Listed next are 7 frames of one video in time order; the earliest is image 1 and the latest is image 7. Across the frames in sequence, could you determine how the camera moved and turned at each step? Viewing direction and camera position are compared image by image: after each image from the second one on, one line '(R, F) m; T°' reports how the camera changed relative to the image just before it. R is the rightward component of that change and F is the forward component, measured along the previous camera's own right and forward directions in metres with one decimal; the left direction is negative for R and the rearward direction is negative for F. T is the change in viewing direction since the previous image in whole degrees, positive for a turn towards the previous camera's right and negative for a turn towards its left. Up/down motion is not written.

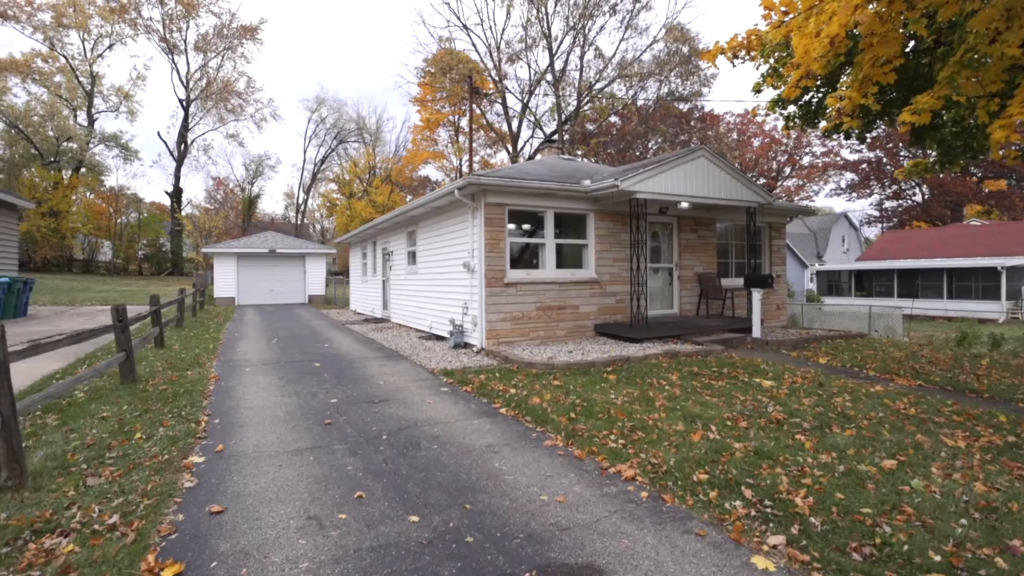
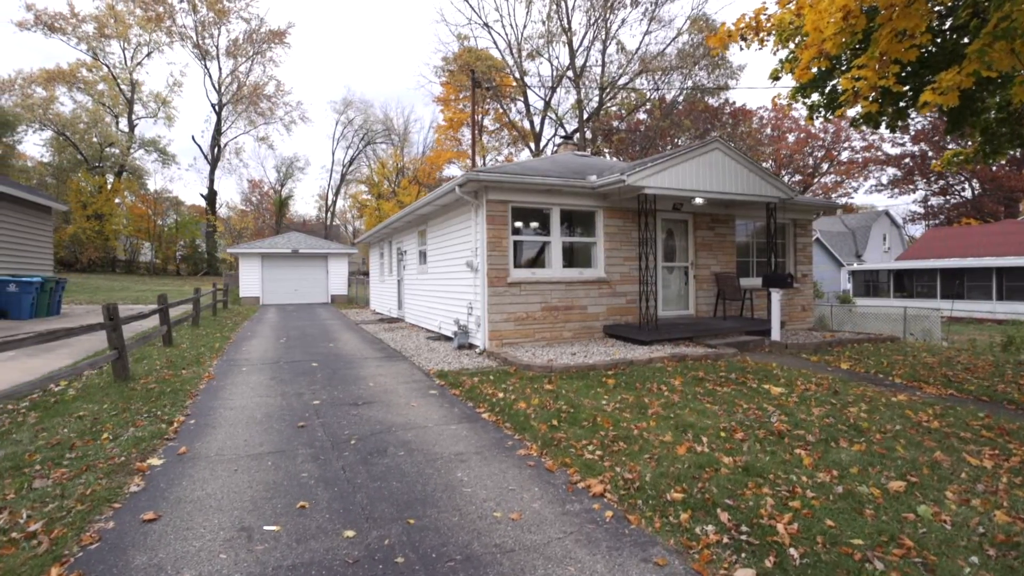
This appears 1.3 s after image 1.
(+0.4, +0.3) m; -3°
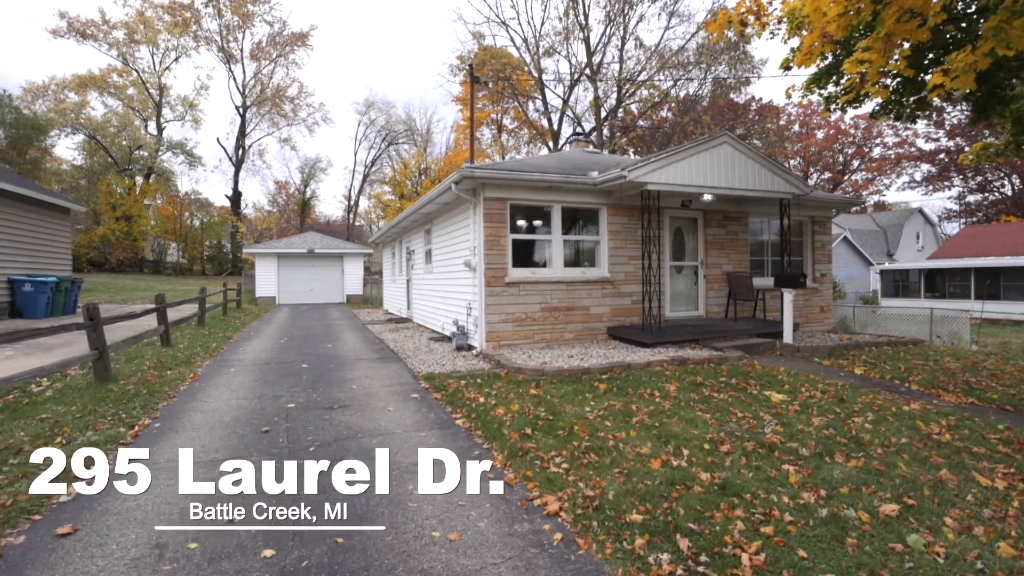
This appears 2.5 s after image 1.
(+0.4, +0.3) m; -3°
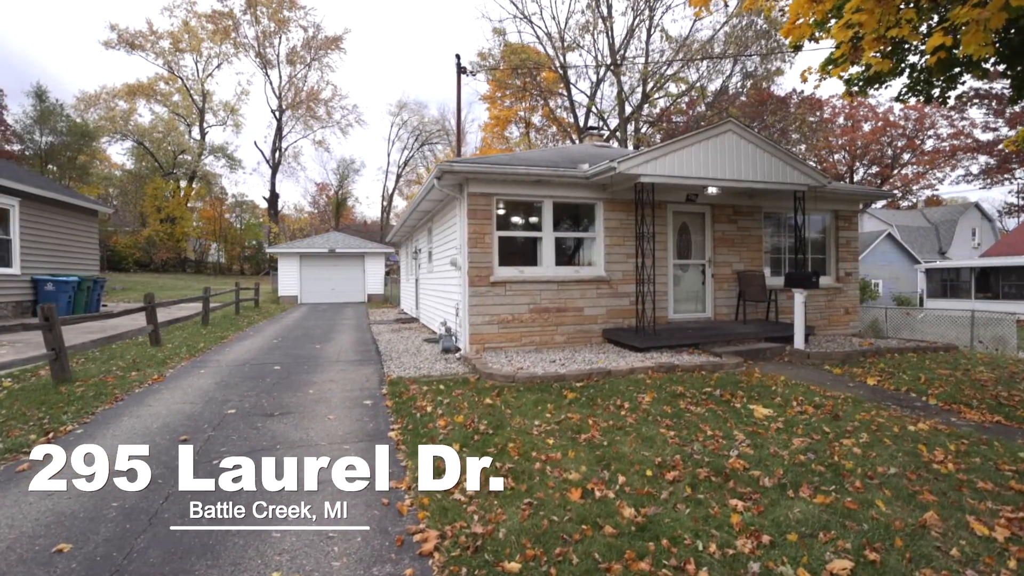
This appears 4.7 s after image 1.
(+0.8, +0.5) m; -4°
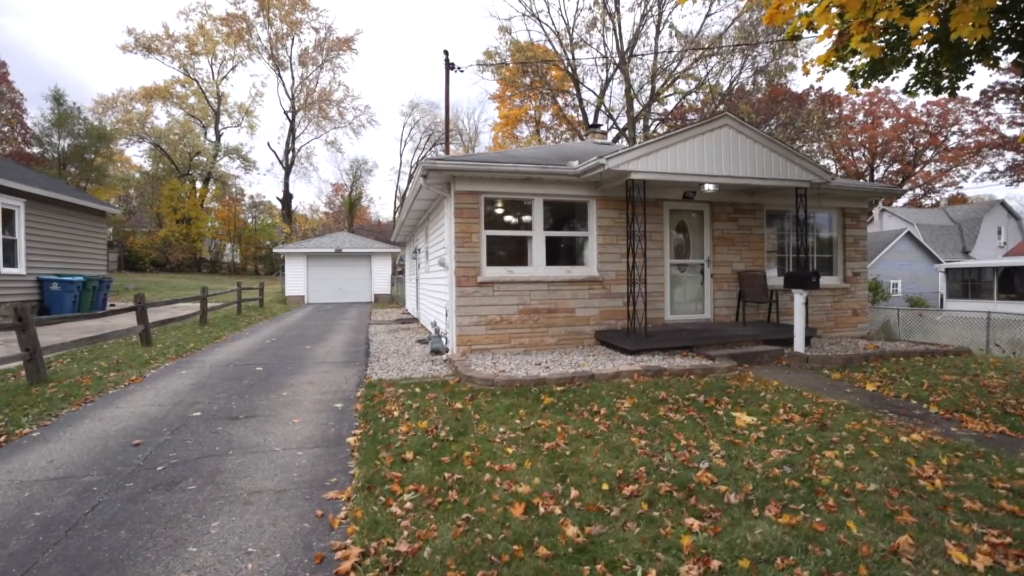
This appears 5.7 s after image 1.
(+0.4, +0.2) m; -2°
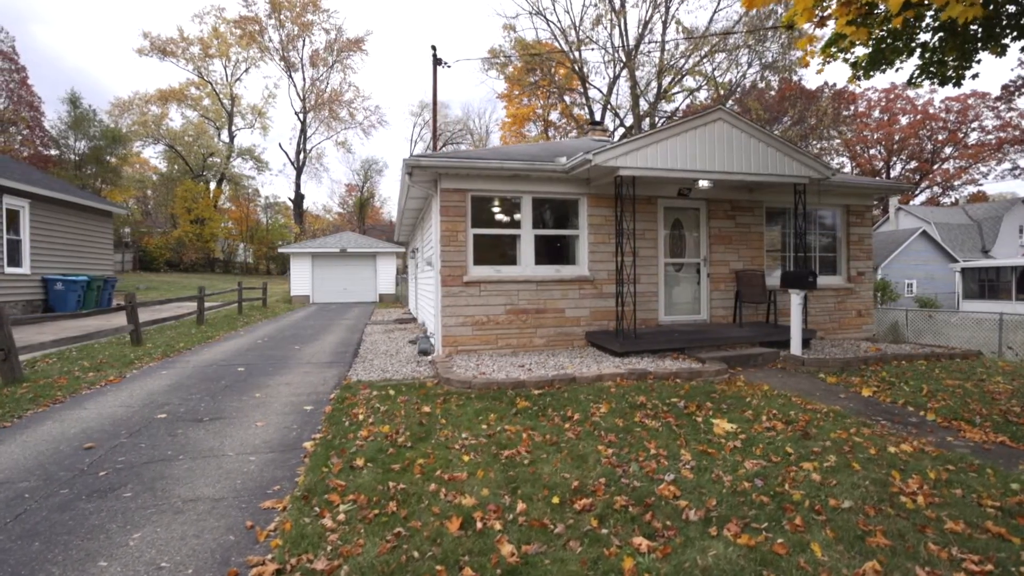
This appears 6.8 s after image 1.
(+0.4, +0.2) m; -2°
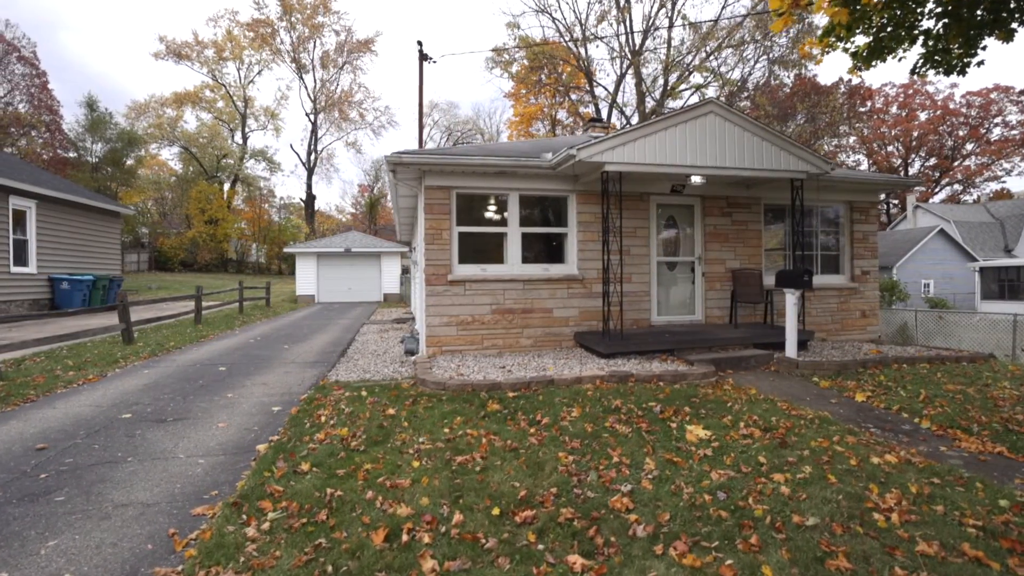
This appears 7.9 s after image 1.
(+0.4, +0.2) m; -2°
